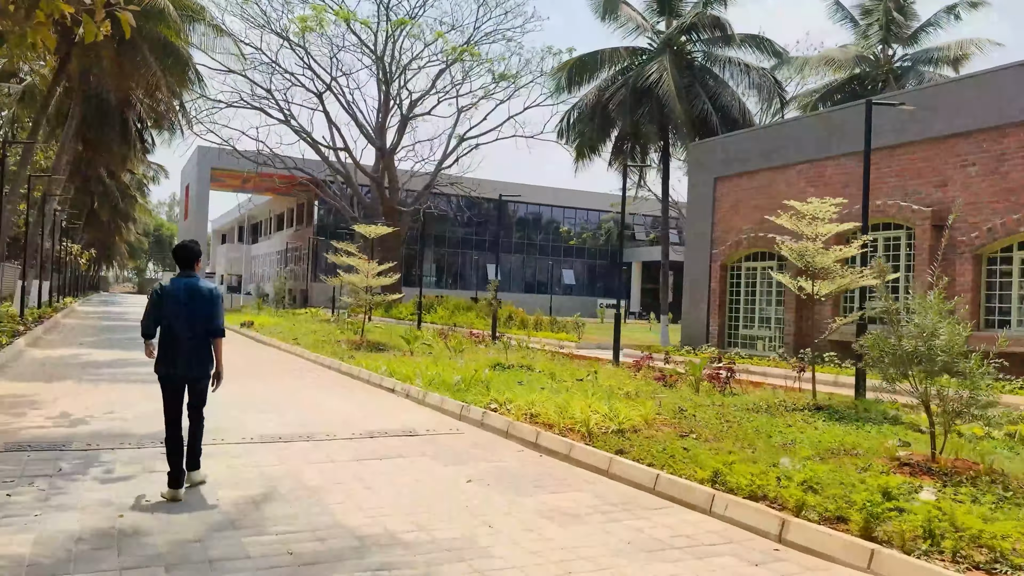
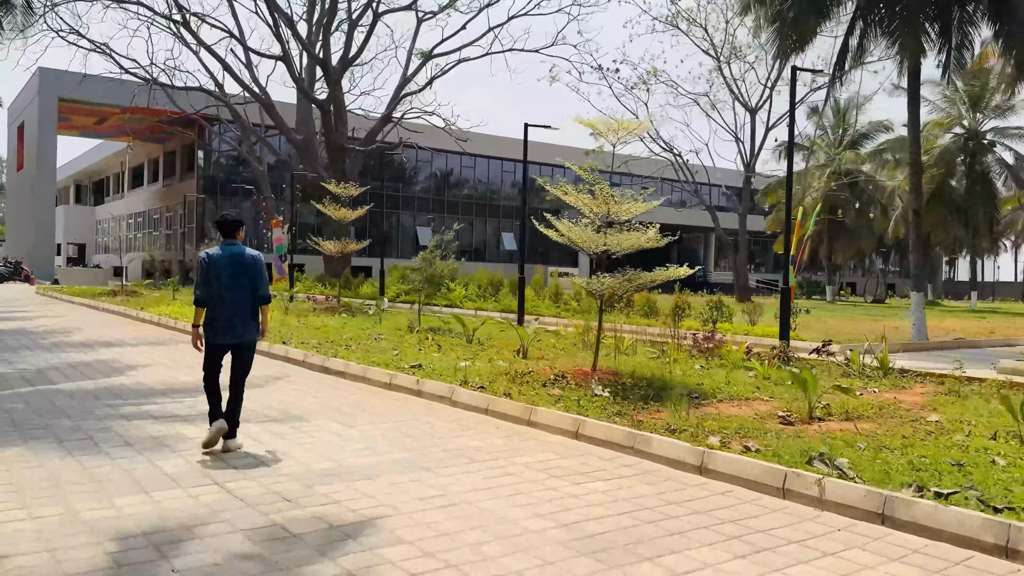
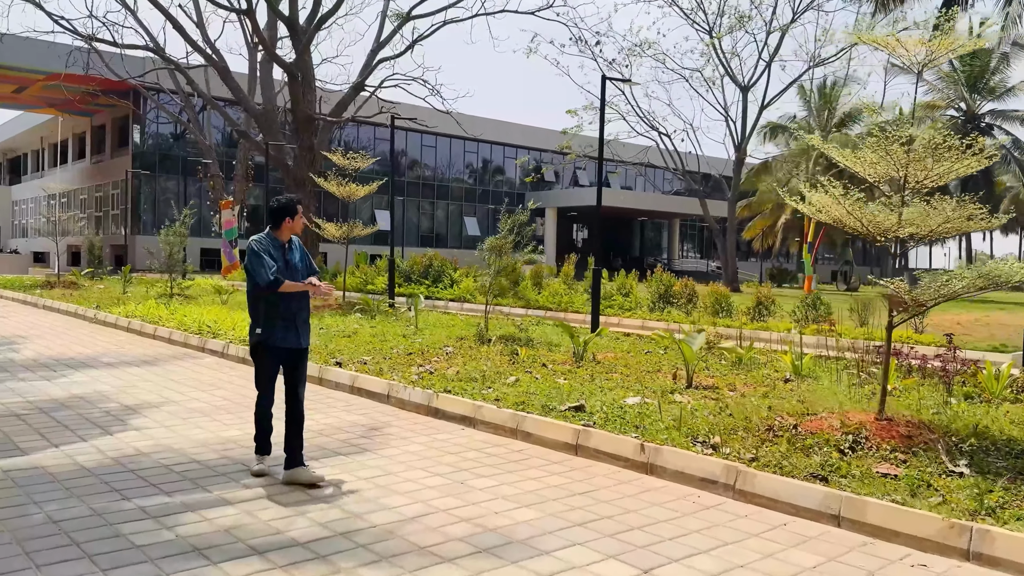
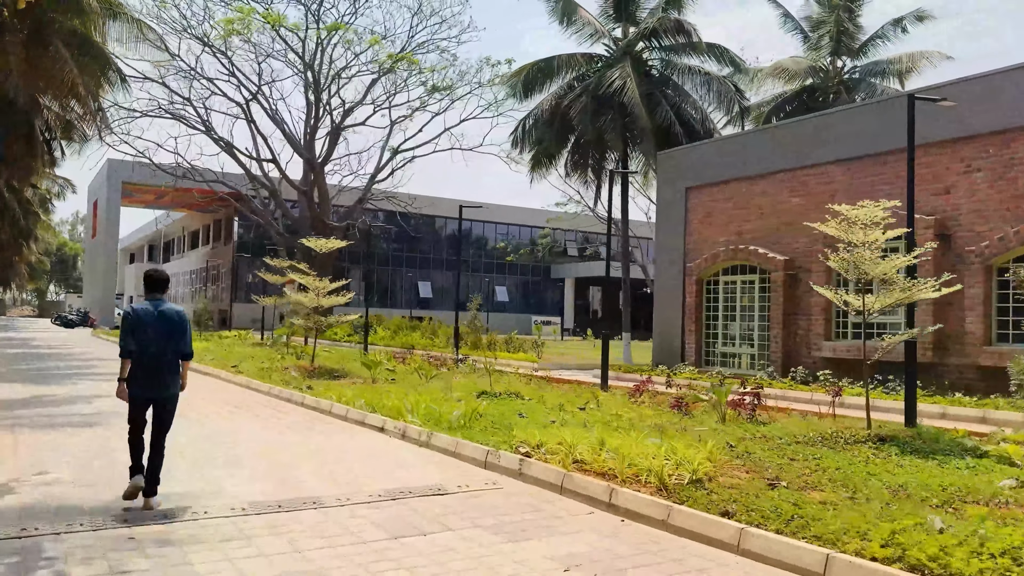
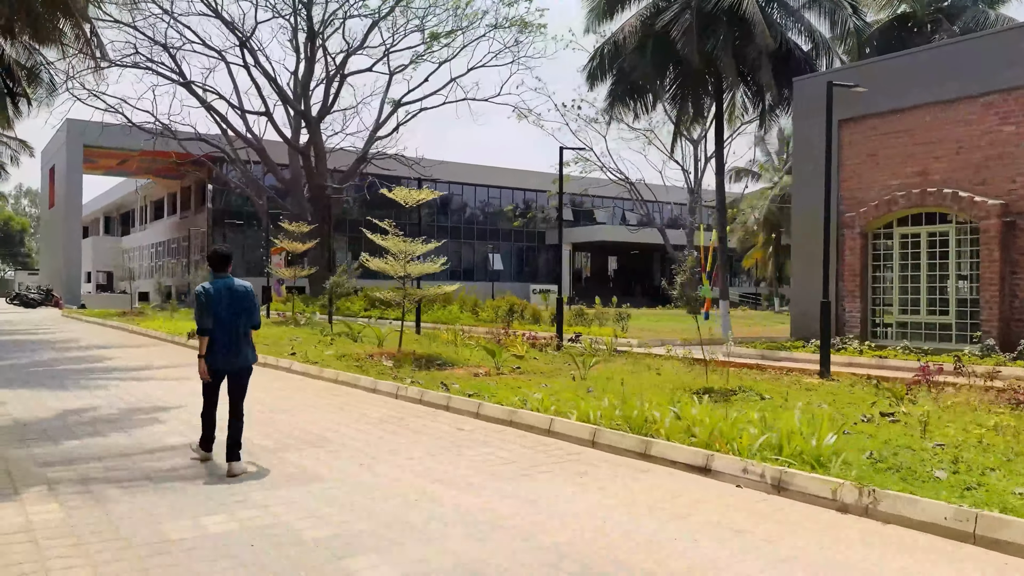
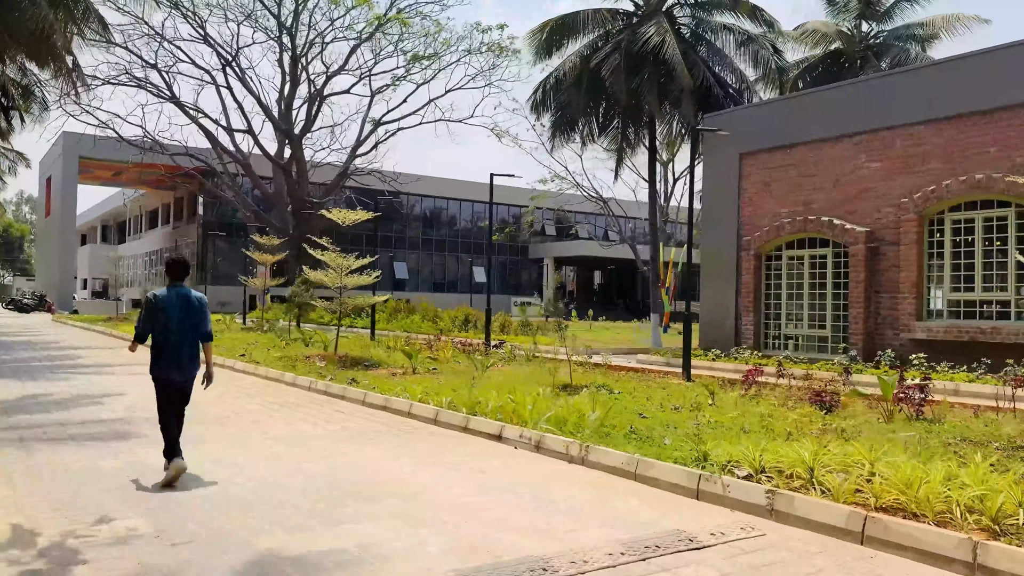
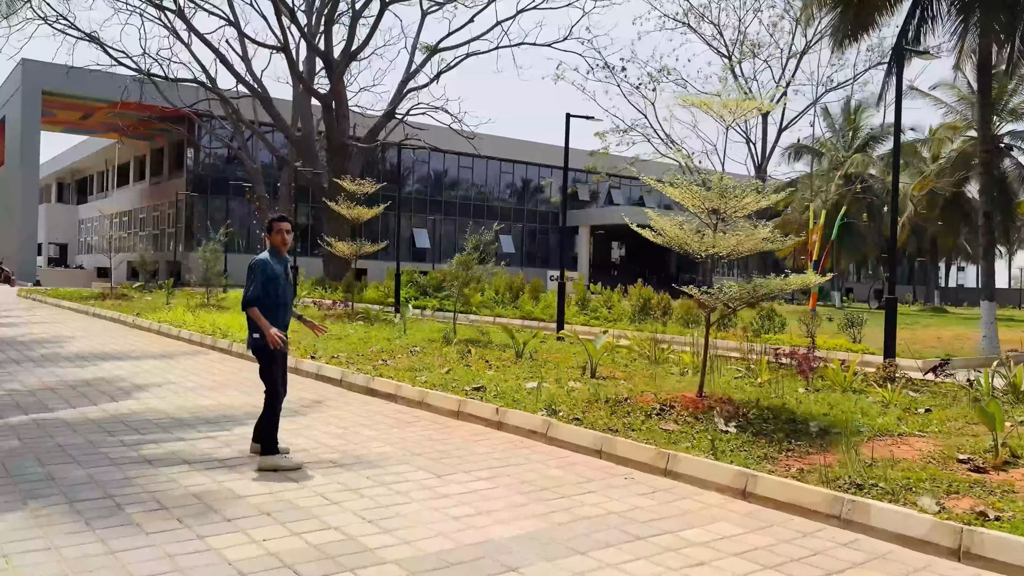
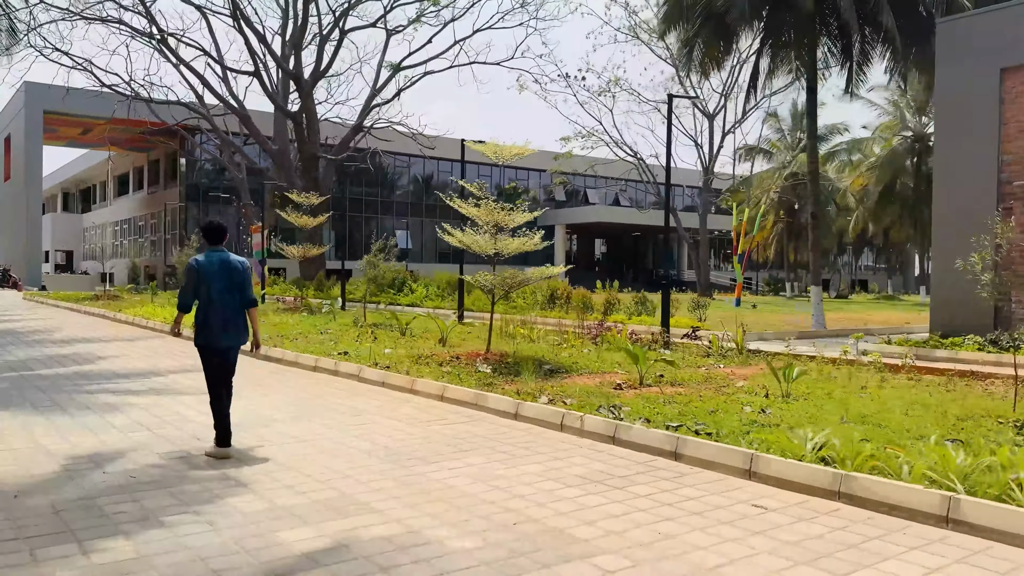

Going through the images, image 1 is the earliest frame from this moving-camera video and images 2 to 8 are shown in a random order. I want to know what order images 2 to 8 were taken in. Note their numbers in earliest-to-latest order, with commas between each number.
4, 6, 5, 8, 2, 7, 3
